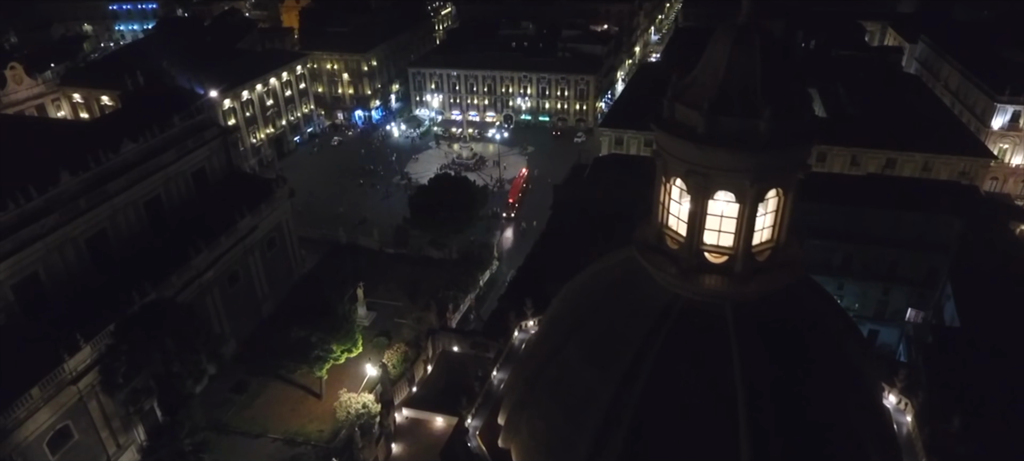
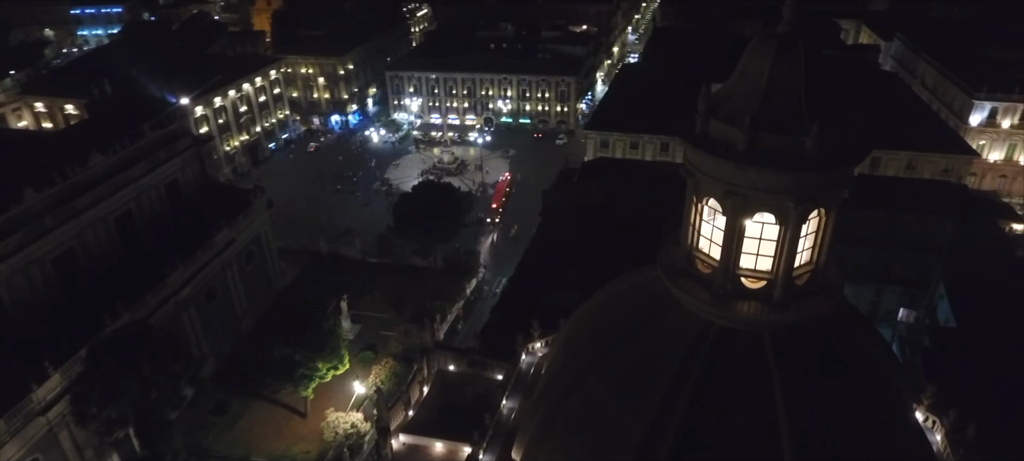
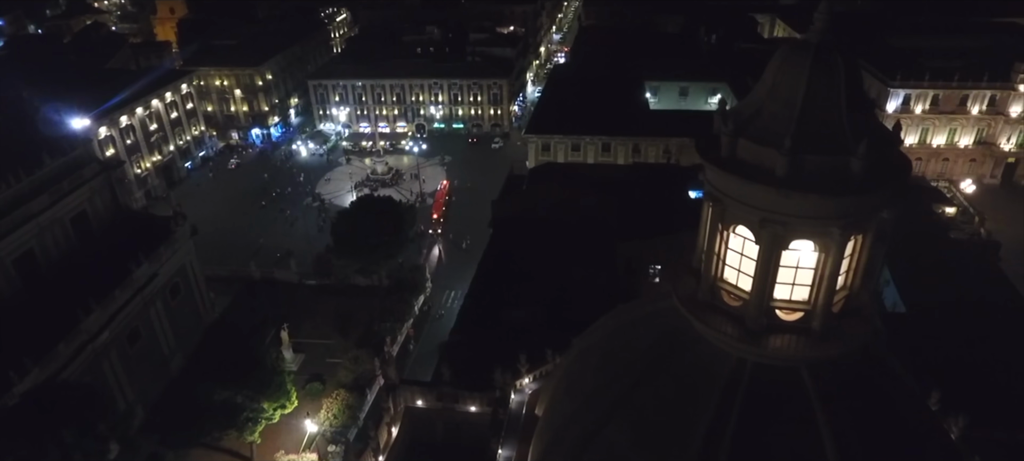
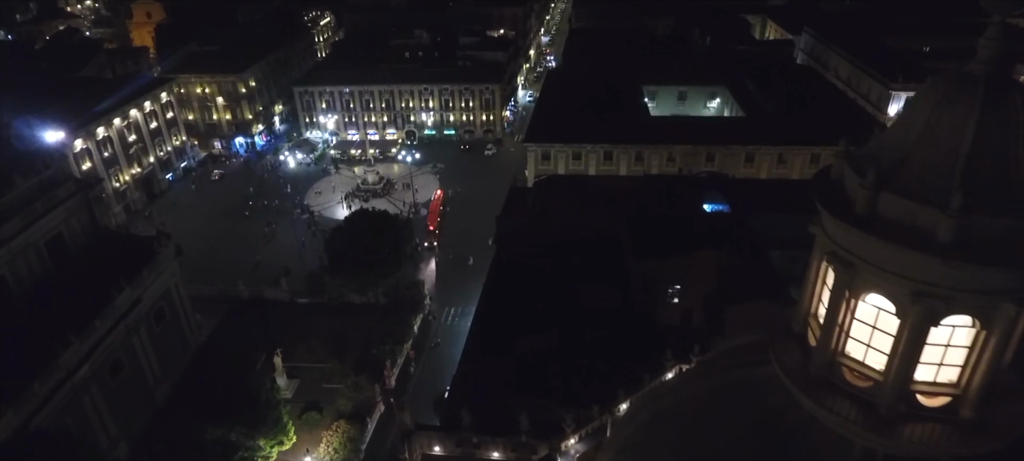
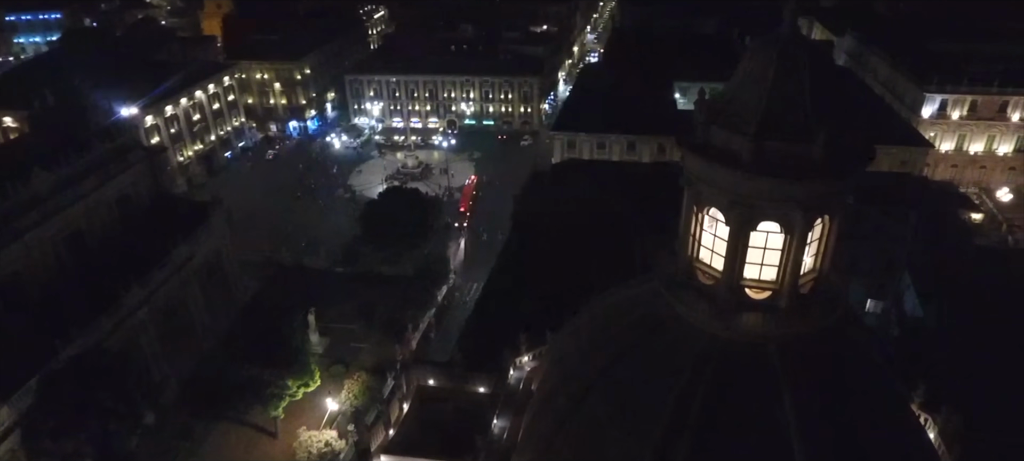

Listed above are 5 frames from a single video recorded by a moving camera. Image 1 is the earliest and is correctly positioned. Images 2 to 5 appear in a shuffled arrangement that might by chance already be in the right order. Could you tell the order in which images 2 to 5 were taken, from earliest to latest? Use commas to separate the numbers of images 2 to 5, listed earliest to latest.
2, 5, 3, 4
